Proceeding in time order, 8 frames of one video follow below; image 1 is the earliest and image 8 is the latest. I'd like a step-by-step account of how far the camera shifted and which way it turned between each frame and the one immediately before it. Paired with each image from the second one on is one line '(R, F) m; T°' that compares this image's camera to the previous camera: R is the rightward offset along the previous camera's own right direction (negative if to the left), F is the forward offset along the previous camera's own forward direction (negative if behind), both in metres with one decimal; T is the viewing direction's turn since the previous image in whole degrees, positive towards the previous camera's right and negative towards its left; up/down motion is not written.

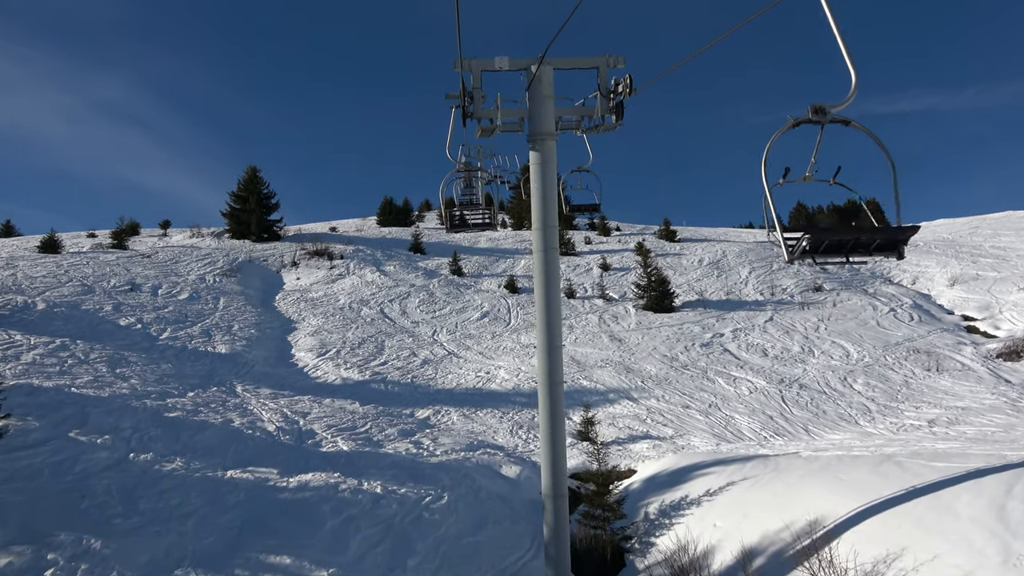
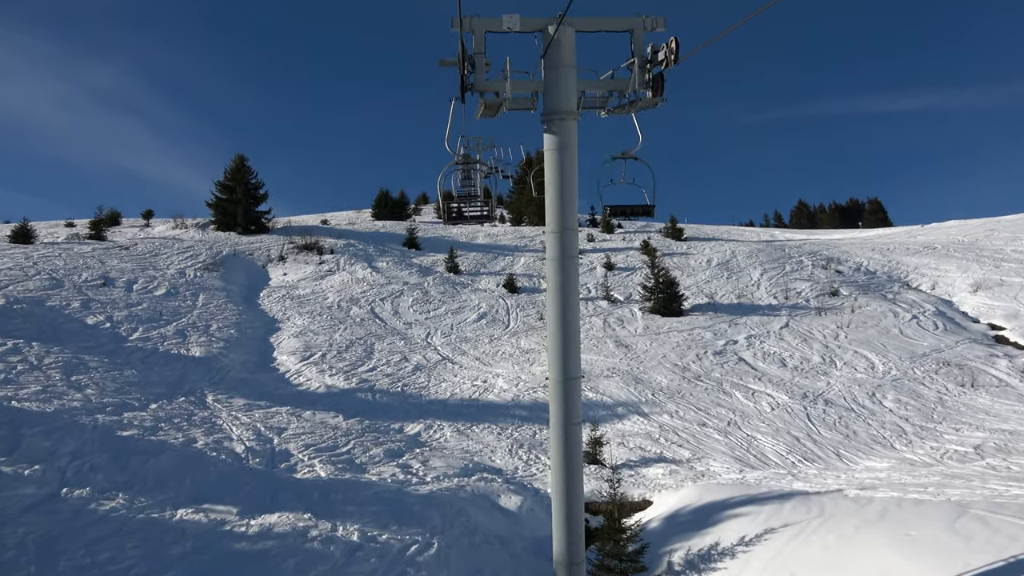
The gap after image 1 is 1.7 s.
(-0.1, +1.1) m; 0°
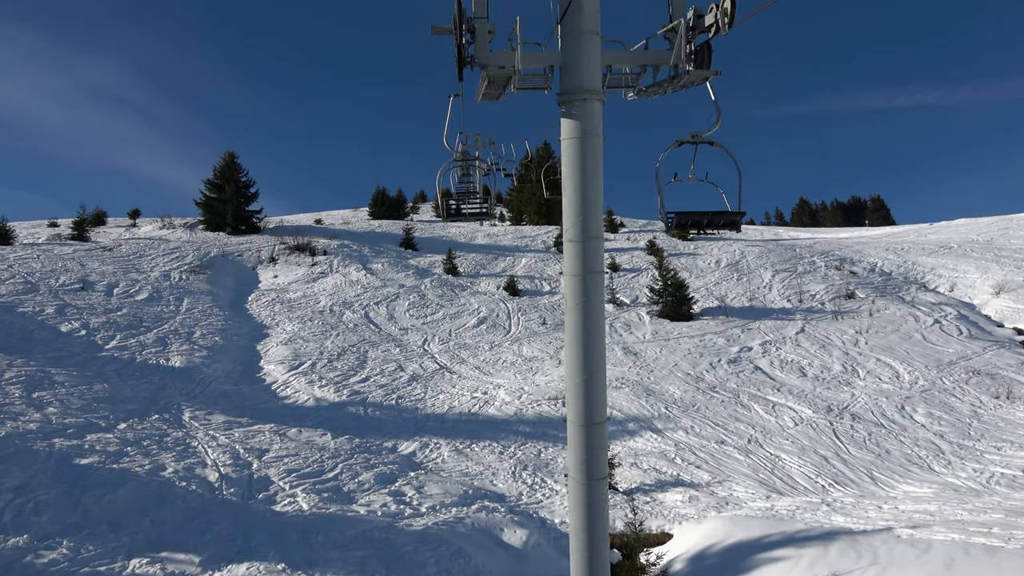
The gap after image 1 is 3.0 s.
(-0.1, +0.8) m; 0°
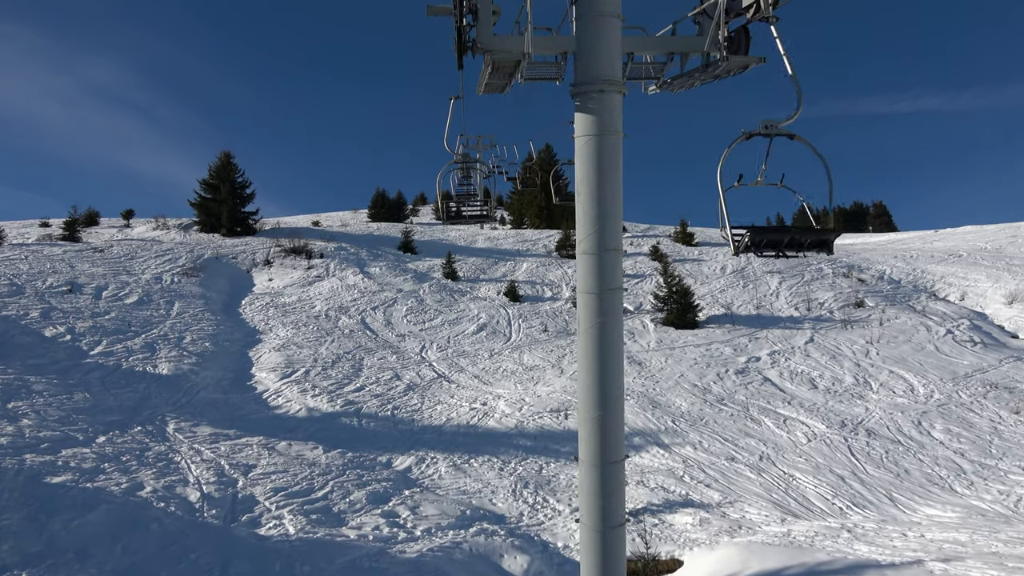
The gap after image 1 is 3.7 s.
(0.0, +0.4) m; 0°
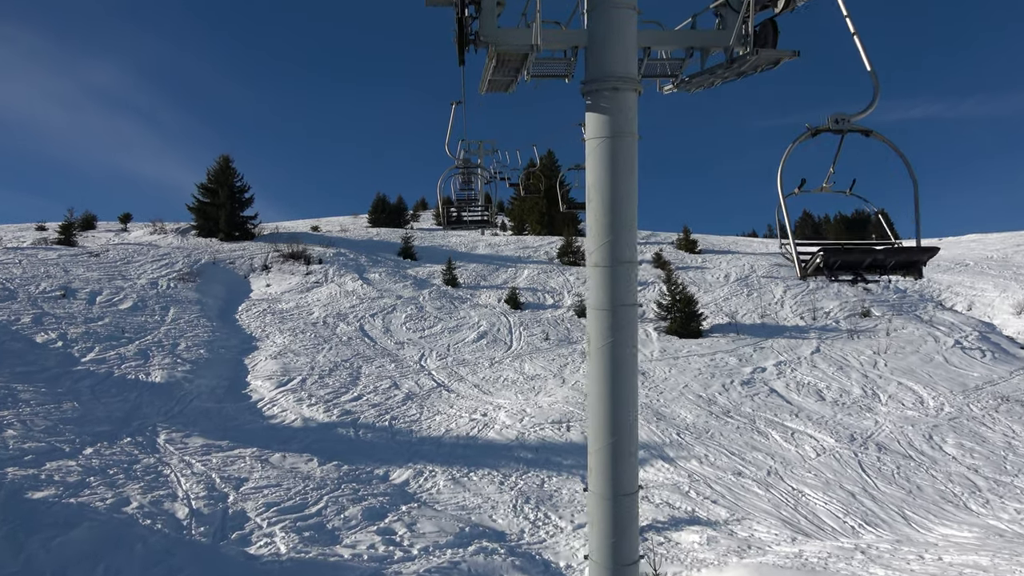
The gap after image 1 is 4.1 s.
(0.0, +0.2) m; 0°
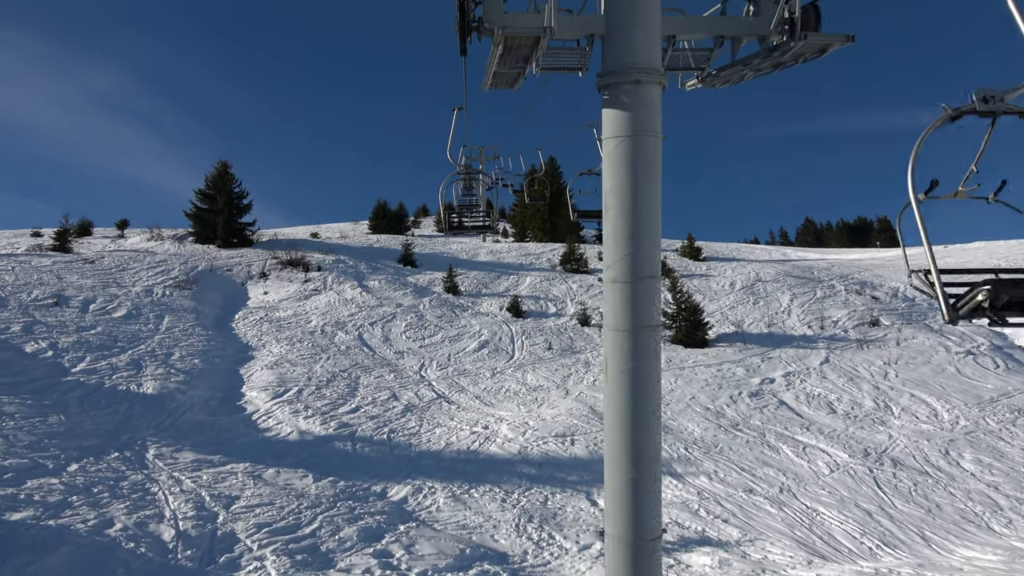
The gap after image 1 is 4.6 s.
(0.0, +0.3) m; 0°
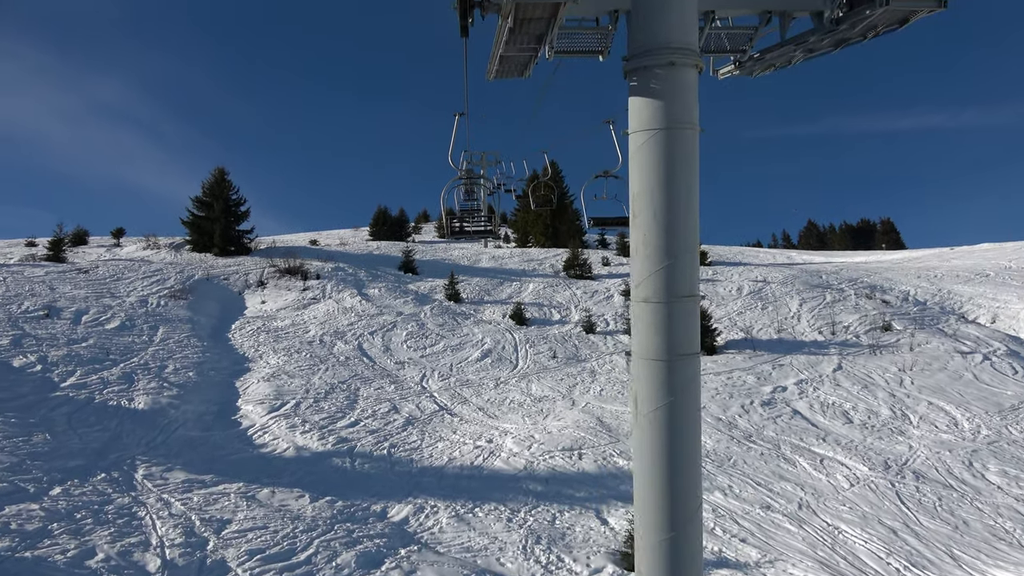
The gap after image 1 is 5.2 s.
(0.0, +0.4) m; 0°
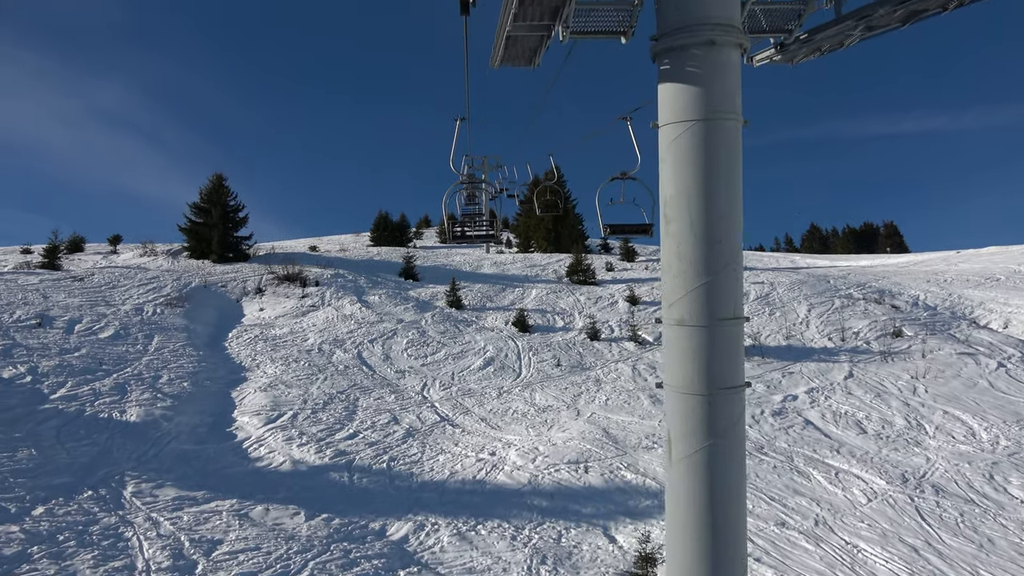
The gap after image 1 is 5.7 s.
(0.0, +0.3) m; 0°
